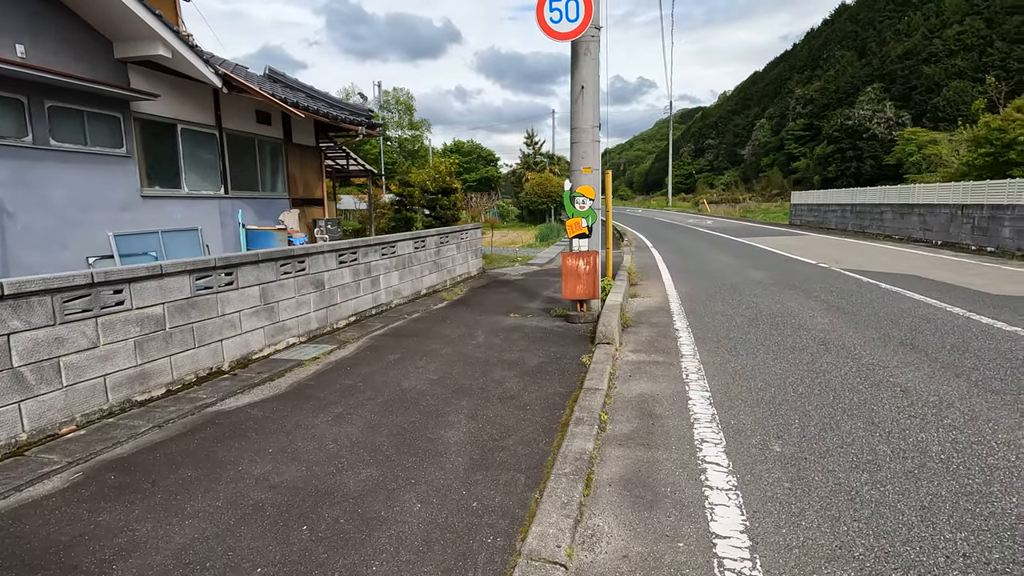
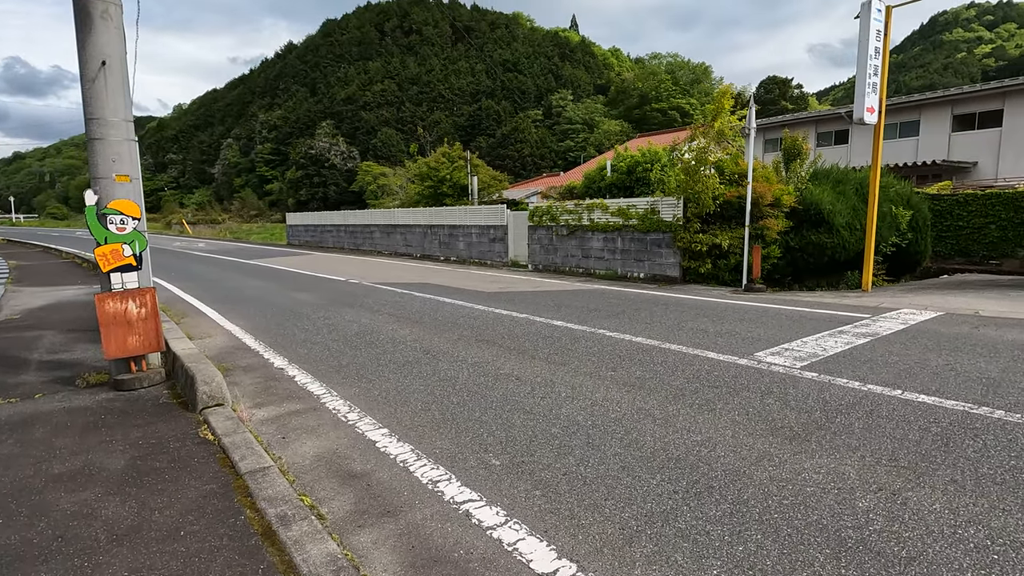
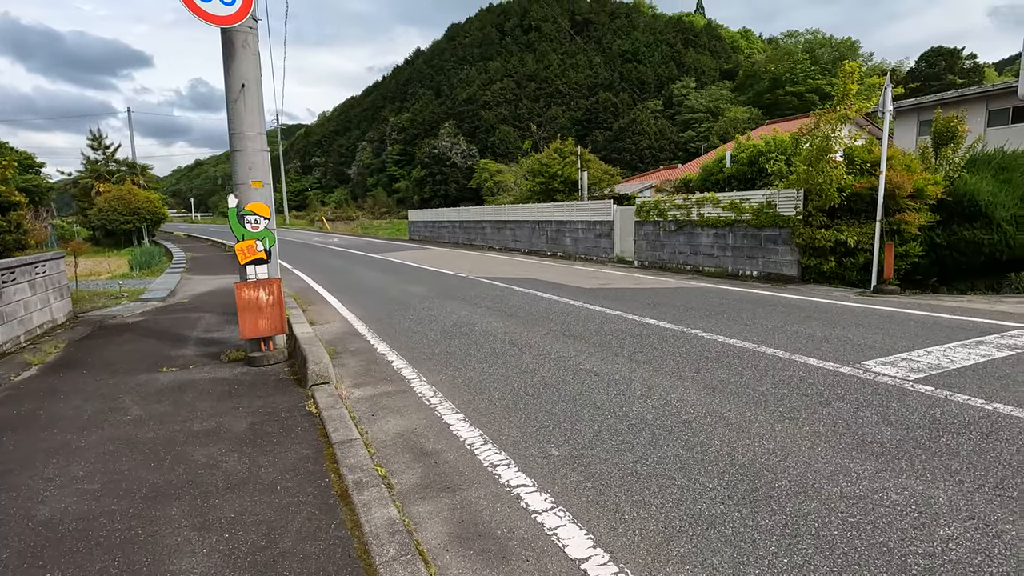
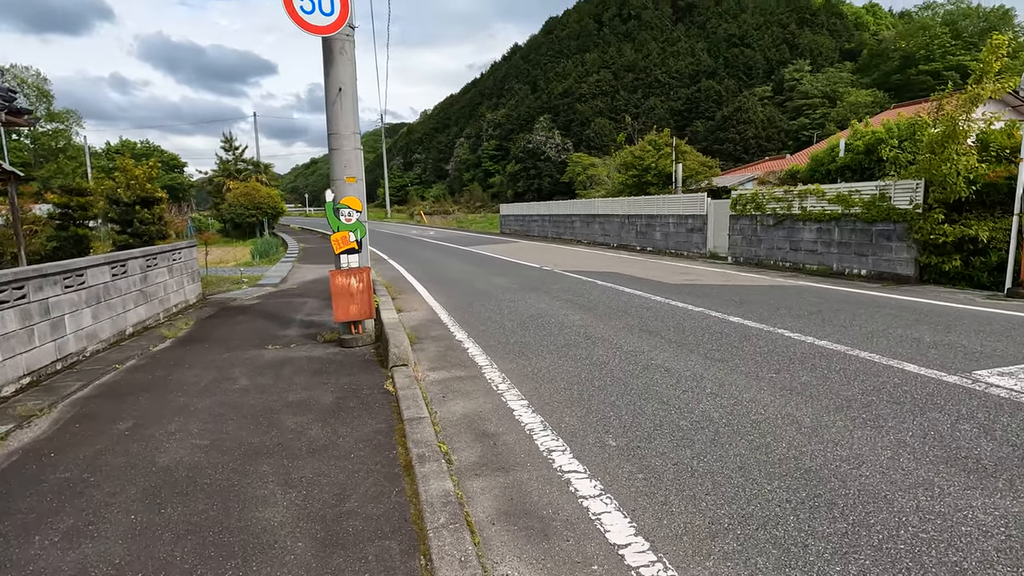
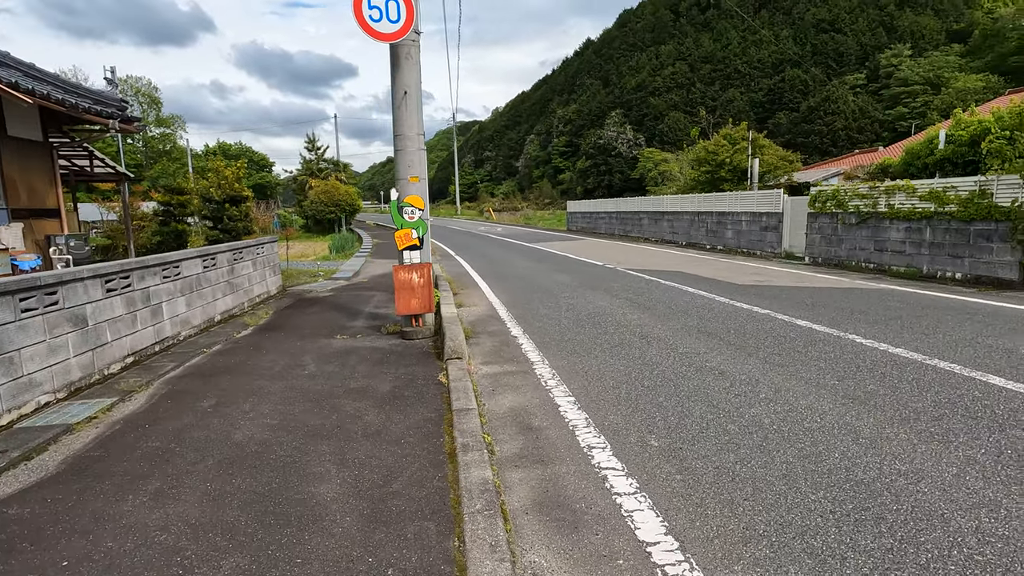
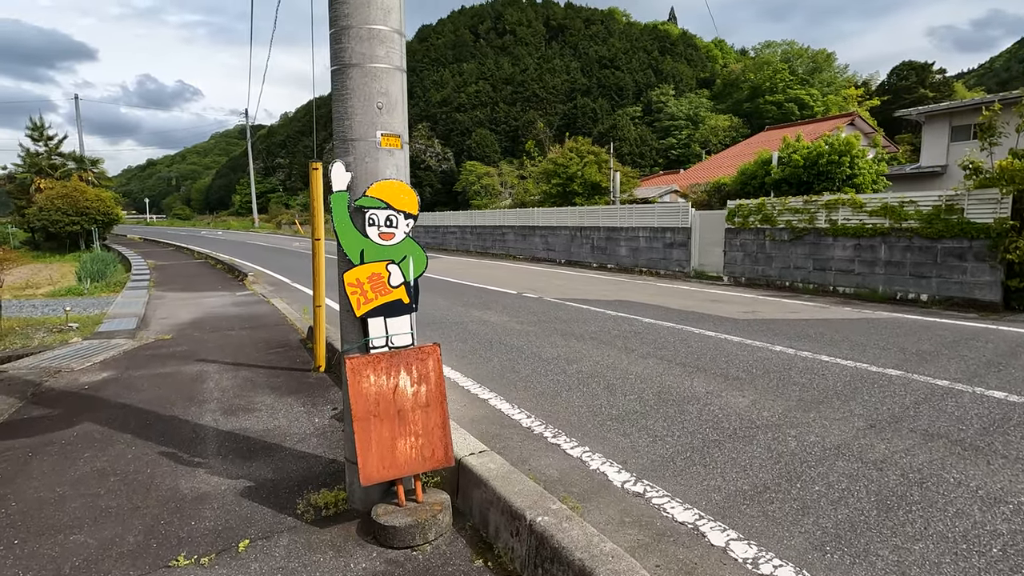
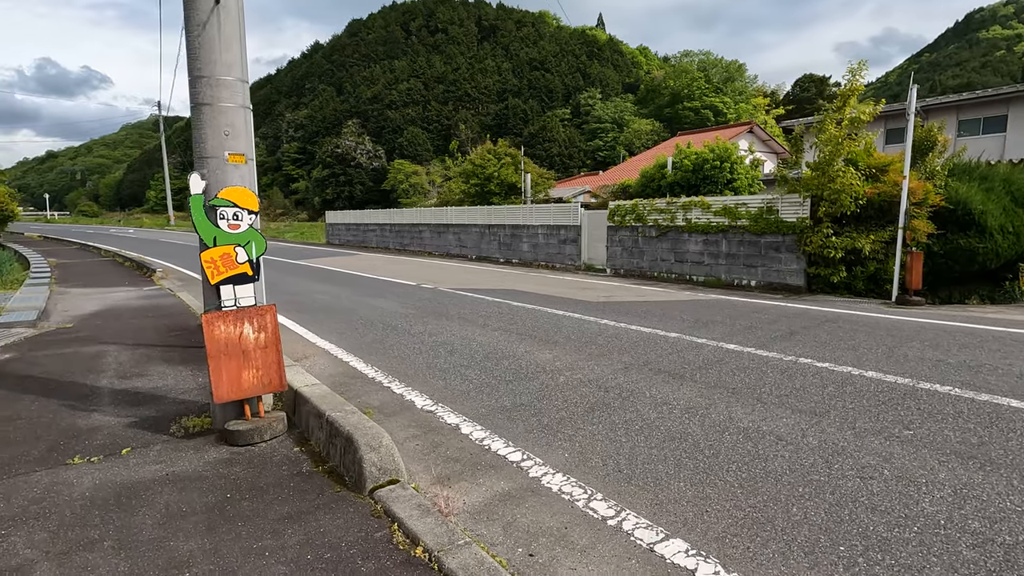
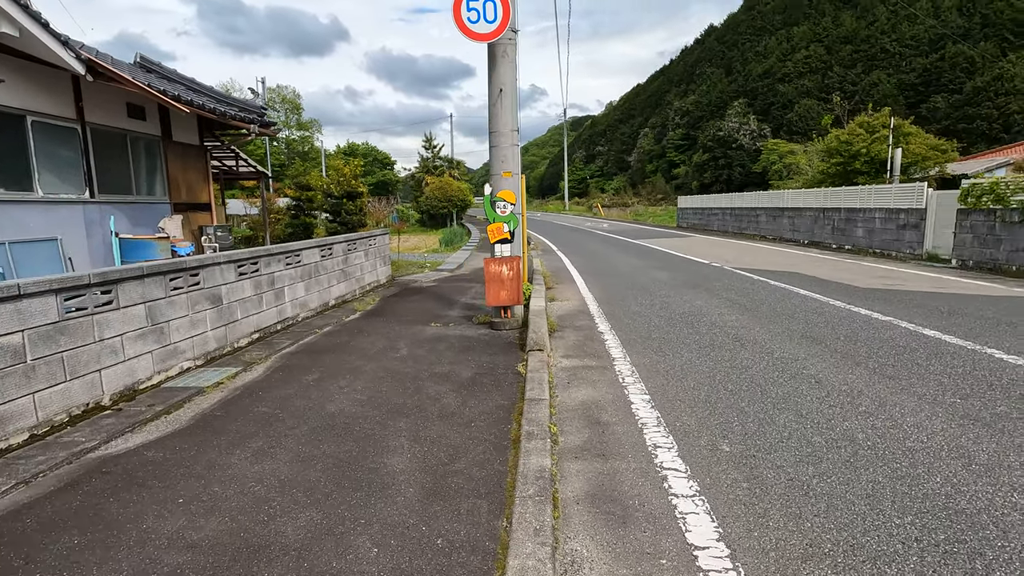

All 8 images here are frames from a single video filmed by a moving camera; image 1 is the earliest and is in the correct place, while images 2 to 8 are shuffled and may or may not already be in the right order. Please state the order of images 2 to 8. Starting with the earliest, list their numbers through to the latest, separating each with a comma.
8, 5, 4, 3, 2, 7, 6
